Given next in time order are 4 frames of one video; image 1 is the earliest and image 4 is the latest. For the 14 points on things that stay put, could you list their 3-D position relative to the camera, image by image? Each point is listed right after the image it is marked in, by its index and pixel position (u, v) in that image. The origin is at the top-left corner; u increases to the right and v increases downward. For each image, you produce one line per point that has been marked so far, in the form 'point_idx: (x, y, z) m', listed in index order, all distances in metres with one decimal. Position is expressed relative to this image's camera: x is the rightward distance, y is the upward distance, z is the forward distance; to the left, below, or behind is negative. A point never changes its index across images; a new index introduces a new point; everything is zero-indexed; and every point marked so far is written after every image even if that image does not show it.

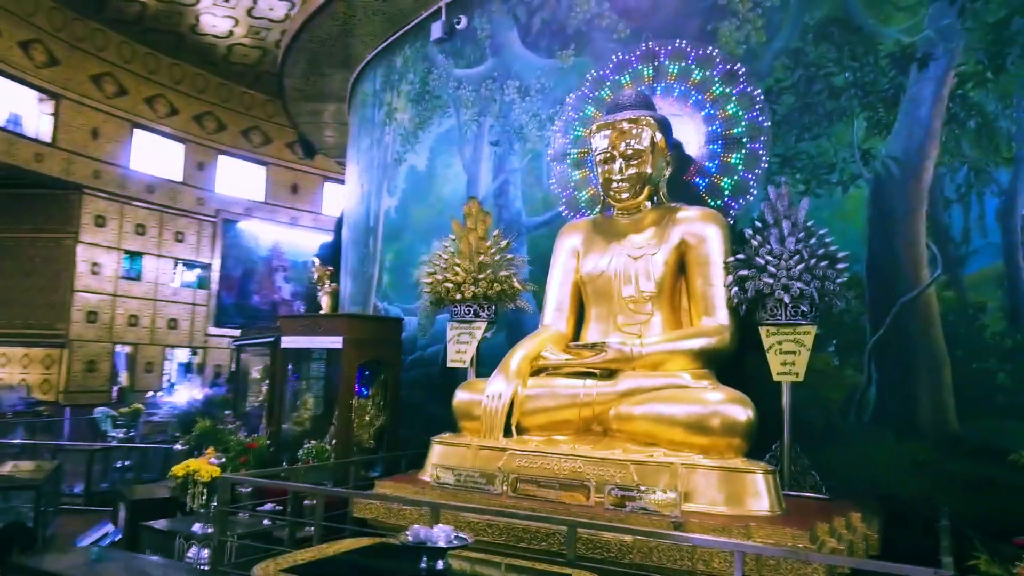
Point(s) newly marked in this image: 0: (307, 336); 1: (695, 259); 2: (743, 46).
0: (-1.2, -0.3, +4.5) m
1: (+0.8, +0.1, +3.6) m
2: (+1.2, +1.3, +4.0) m
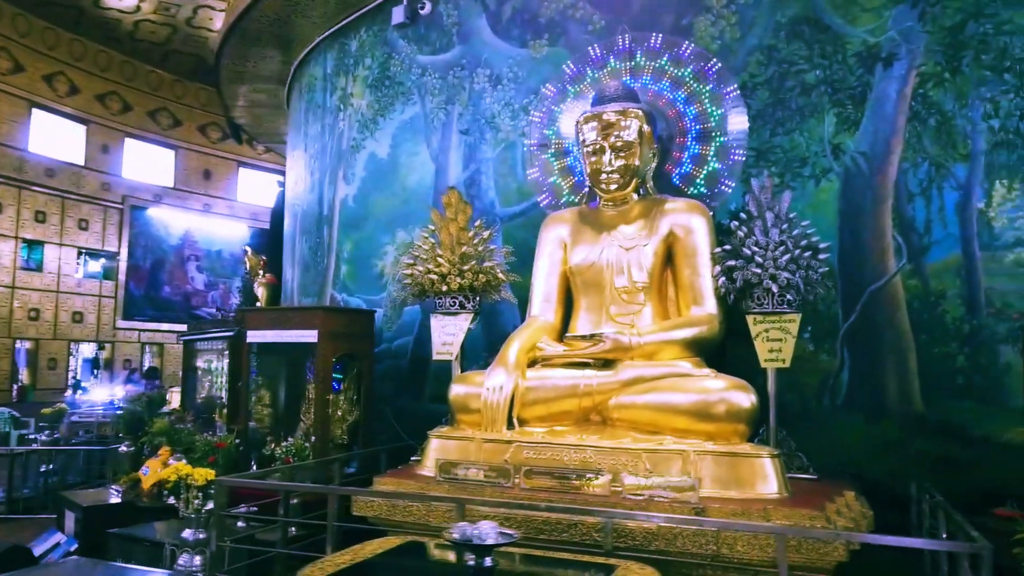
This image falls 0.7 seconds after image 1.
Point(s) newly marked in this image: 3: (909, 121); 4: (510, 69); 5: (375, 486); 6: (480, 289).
0: (-1.3, -0.2, +4.3) m
1: (+0.8, +0.2, +3.6) m
2: (+1.1, +1.3, +4.1) m
3: (+2.0, +0.8, +3.8) m
4: (0.0, +1.3, +4.6) m
5: (-0.6, -0.8, +3.3) m
6: (-0.2, 0.0, +3.9) m
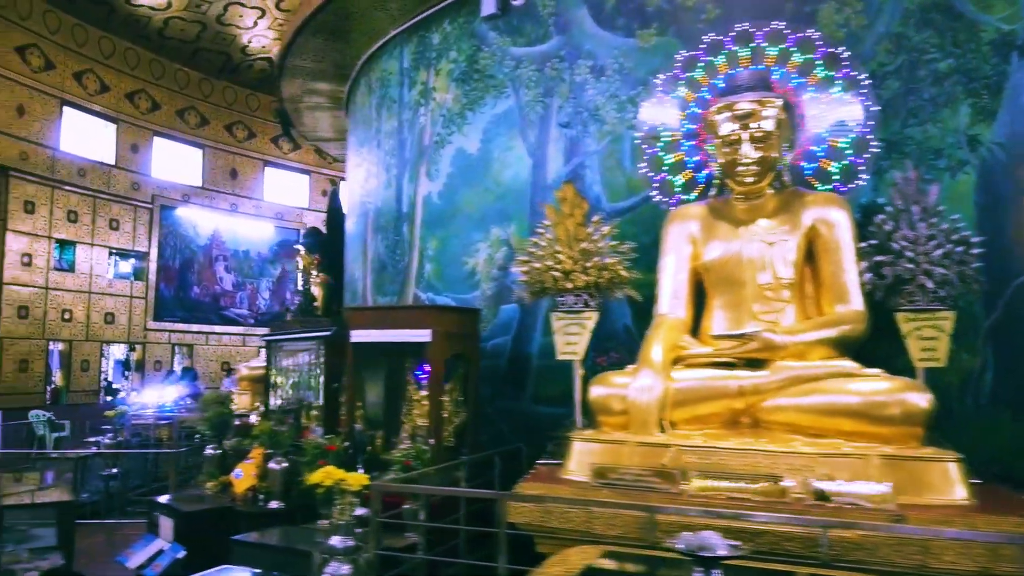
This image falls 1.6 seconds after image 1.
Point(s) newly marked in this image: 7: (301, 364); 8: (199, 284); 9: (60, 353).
0: (-0.7, -0.2, +4.1) m
1: (+1.4, +0.2, +3.5) m
2: (+1.7, +1.3, +4.0) m
3: (+2.6, +0.8, +3.7) m
4: (+0.6, +1.3, +4.5) m
5: (0.0, -0.8, +3.2) m
6: (+0.4, 0.0, +3.8) m
7: (-1.3, -0.5, +5.0) m
8: (-5.7, +0.1, +14.2) m
9: (-6.8, -1.0, +11.7) m
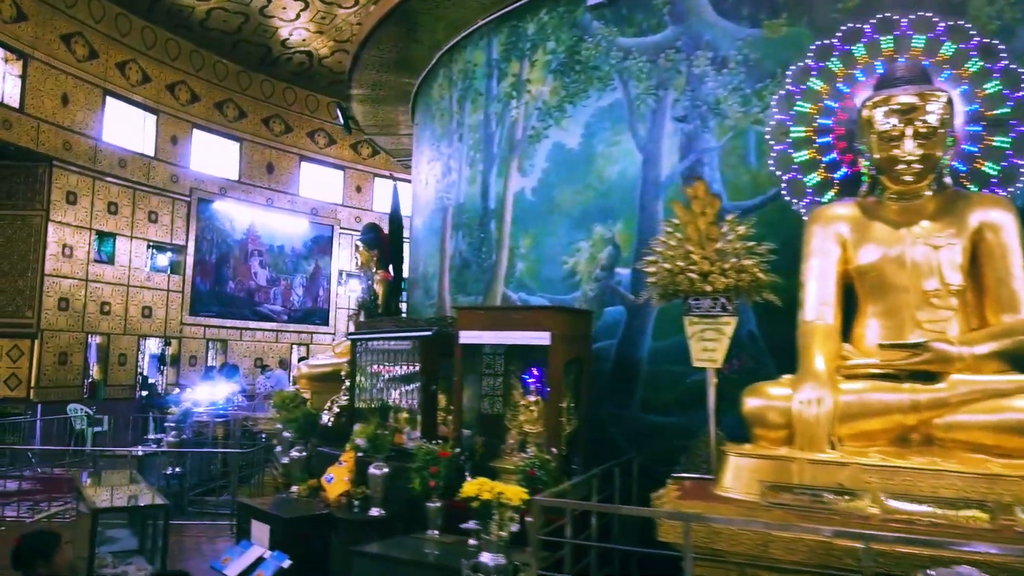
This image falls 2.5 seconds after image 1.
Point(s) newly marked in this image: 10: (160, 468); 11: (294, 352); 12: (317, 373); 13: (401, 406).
0: (-0.1, -0.2, +3.9) m
1: (+2.0, +0.2, +3.3) m
2: (+2.4, +1.3, +3.8) m
3: (+3.2, +0.8, +3.5) m
4: (+1.2, +1.3, +4.2) m
5: (+0.6, -0.8, +2.9) m
6: (+1.1, 0.0, +3.6) m
7: (-0.7, -0.5, +4.8) m
8: (-5.0, +0.2, +14.0) m
9: (-6.2, -0.9, +11.6) m
10: (-2.9, -1.4, +6.2) m
11: (-4.2, -1.2, +15.1) m
12: (-1.9, -0.8, +7.3) m
13: (-0.7, -0.7, +4.7) m
